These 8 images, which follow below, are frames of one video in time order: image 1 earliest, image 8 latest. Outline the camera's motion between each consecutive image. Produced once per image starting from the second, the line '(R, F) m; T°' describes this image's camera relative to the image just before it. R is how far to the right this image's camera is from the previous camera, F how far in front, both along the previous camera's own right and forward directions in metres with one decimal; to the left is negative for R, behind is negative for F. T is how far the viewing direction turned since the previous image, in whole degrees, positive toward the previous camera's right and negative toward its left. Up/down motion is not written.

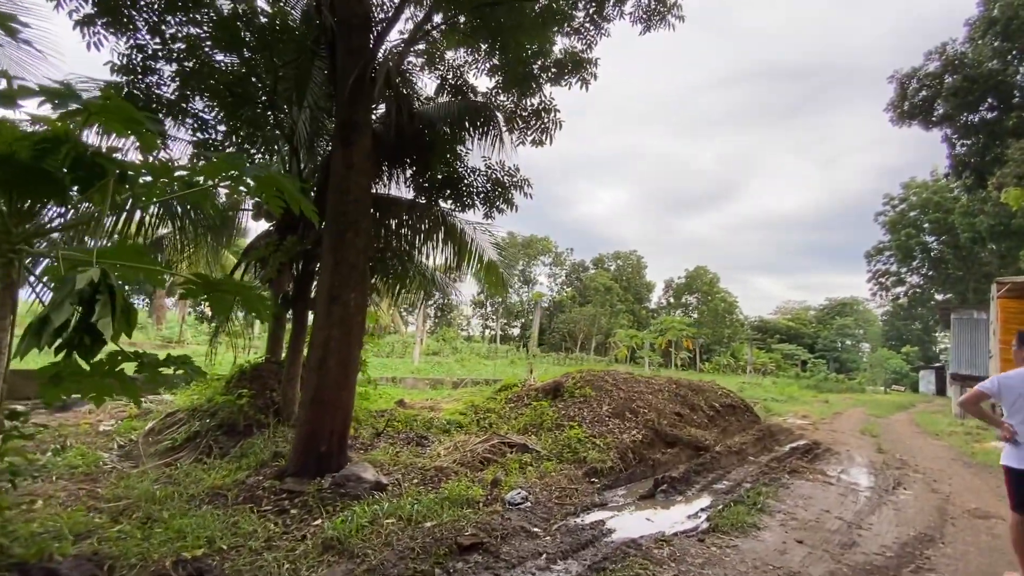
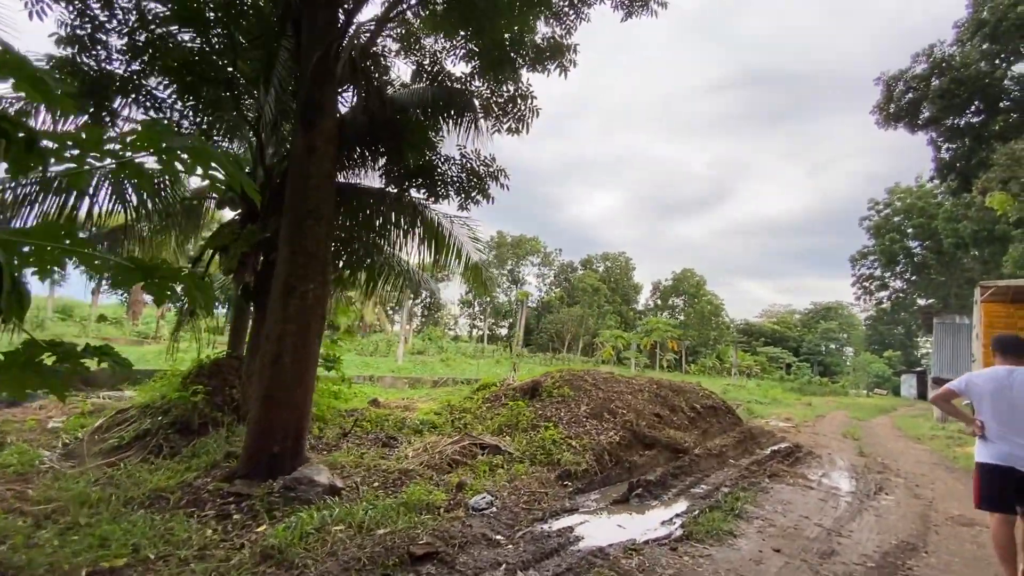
(+0.2, +0.2) m; +1°
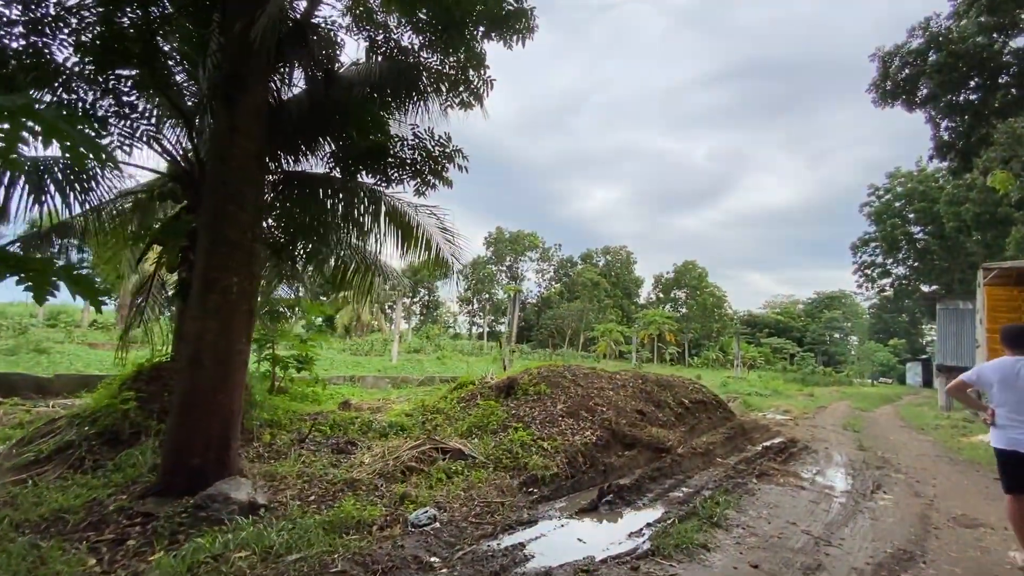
(+0.5, +0.5) m; 0°
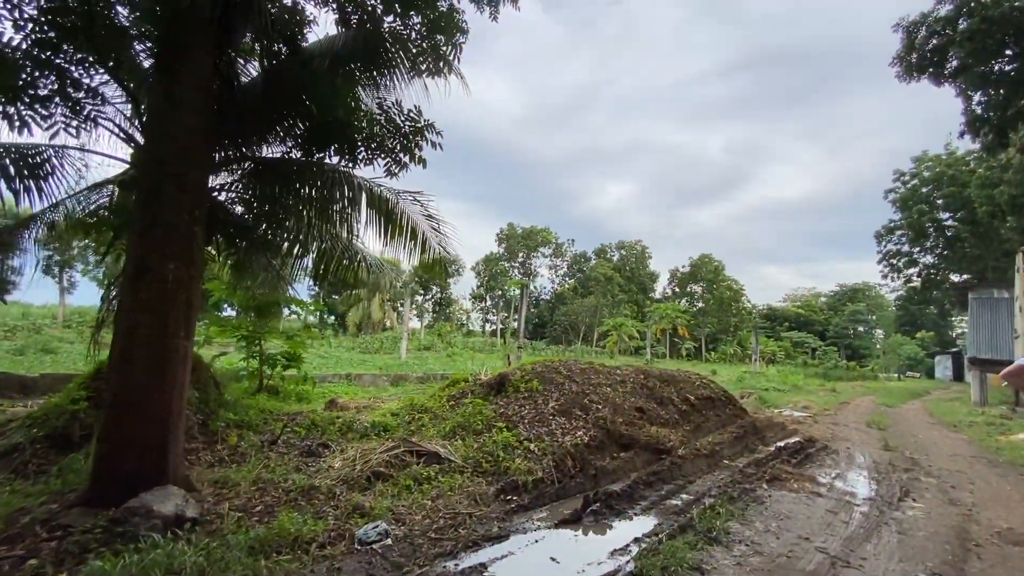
(+0.4, +0.5) m; -2°
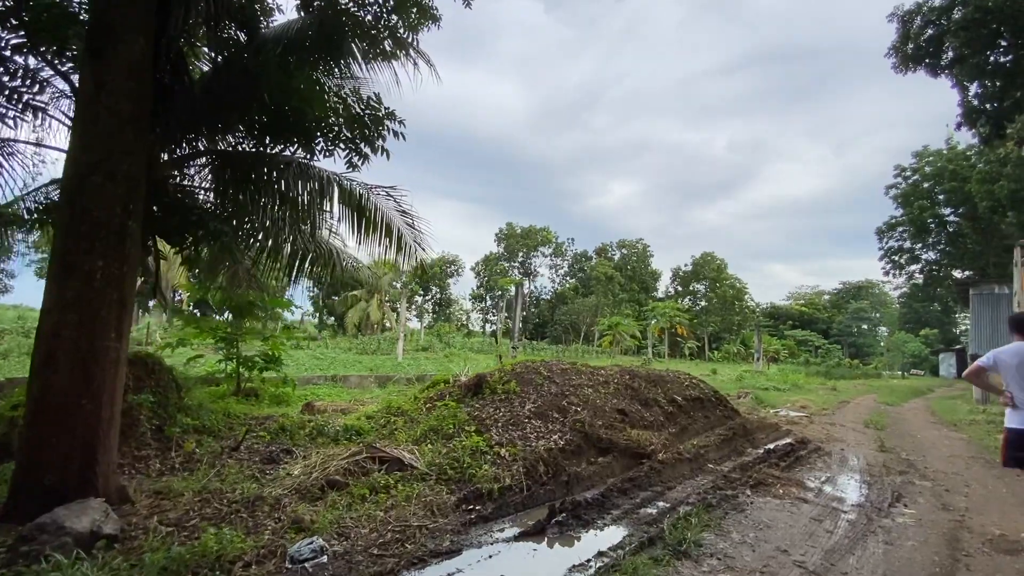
(+0.3, +0.3) m; 0°
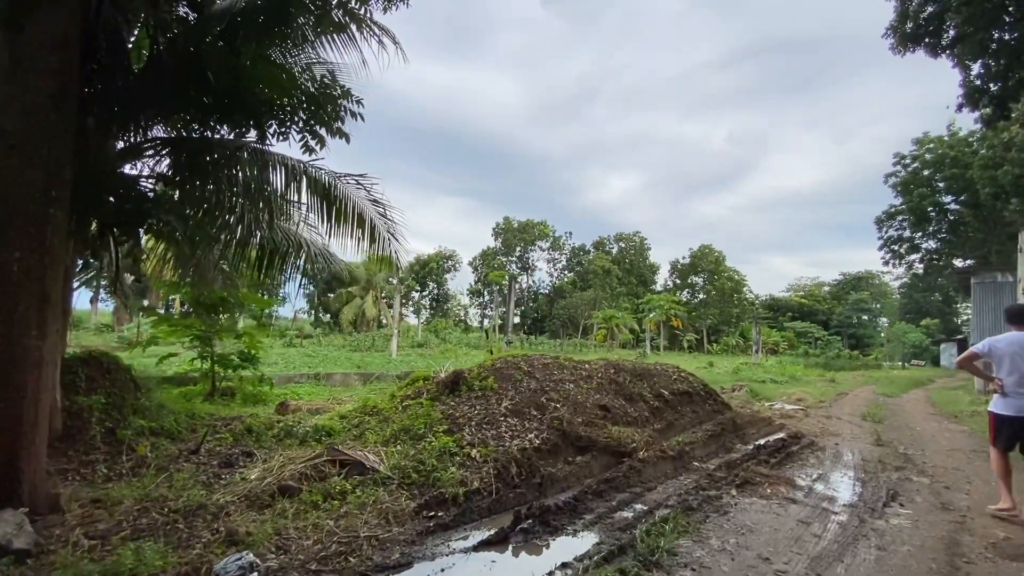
(+0.3, +0.3) m; 0°
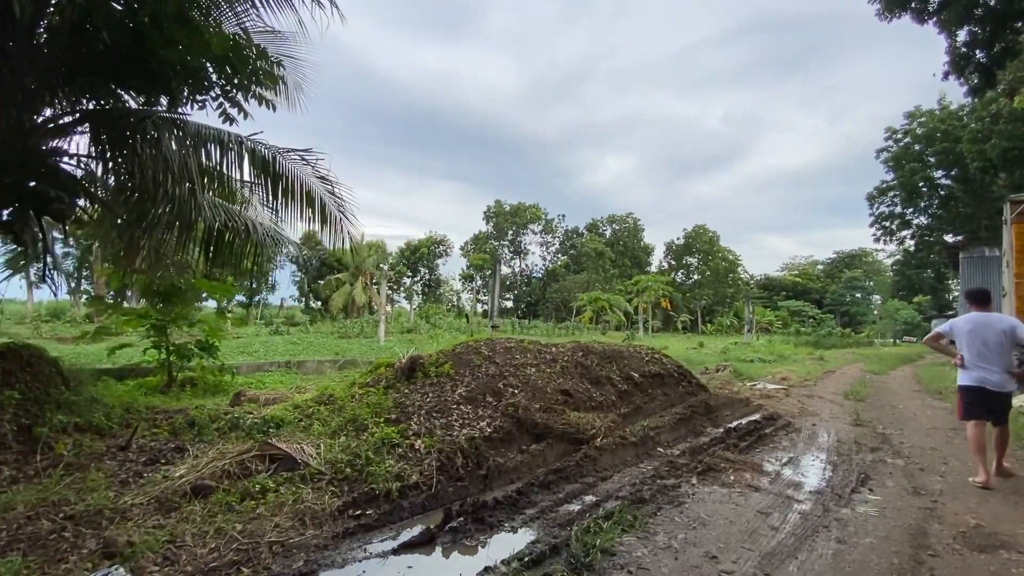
(+0.5, +0.3) m; 0°
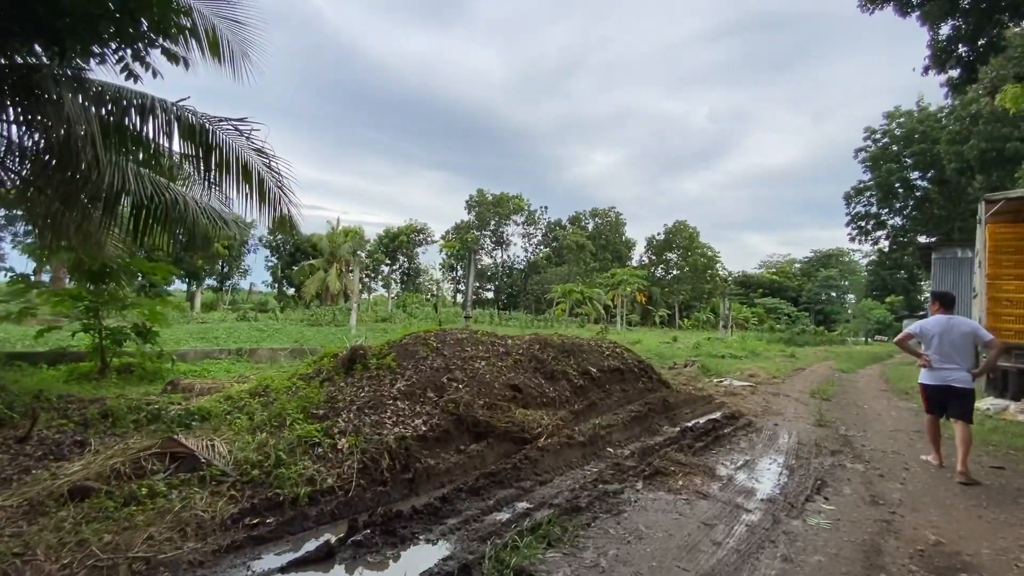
(+0.4, +0.4) m; +2°
